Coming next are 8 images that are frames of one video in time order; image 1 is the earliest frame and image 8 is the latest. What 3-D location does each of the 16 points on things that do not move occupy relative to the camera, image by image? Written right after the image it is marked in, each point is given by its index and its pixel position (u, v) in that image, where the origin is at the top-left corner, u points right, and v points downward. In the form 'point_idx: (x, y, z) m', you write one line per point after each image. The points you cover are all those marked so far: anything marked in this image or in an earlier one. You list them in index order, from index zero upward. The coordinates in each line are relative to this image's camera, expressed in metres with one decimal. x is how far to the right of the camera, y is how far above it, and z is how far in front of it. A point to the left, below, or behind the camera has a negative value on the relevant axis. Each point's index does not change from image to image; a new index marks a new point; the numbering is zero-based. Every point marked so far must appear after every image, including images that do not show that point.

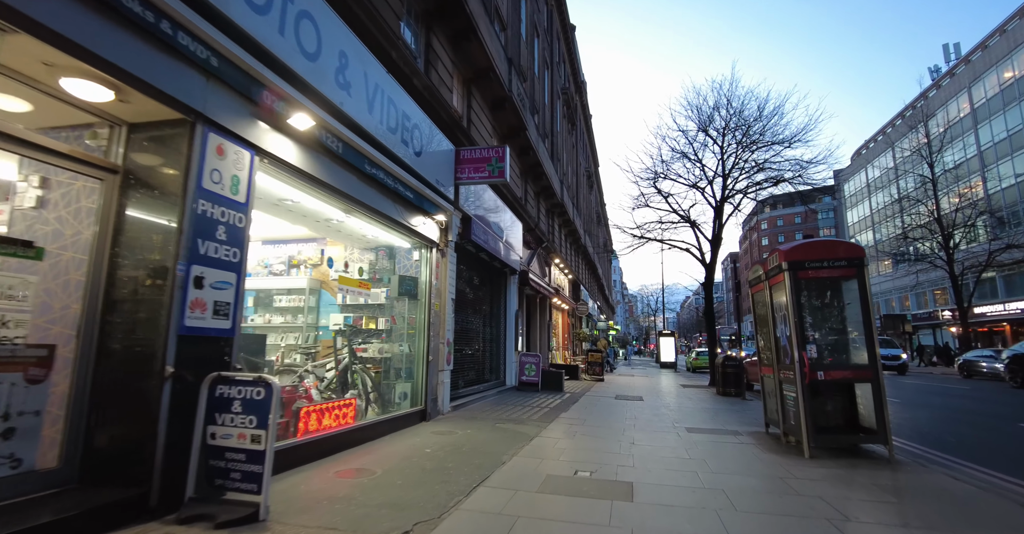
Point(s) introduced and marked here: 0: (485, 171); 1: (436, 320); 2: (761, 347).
0: (-0.5, +1.9, +9.1) m
1: (-1.5, -1.0, +8.7) m
2: (+4.3, -1.4, +8.0) m
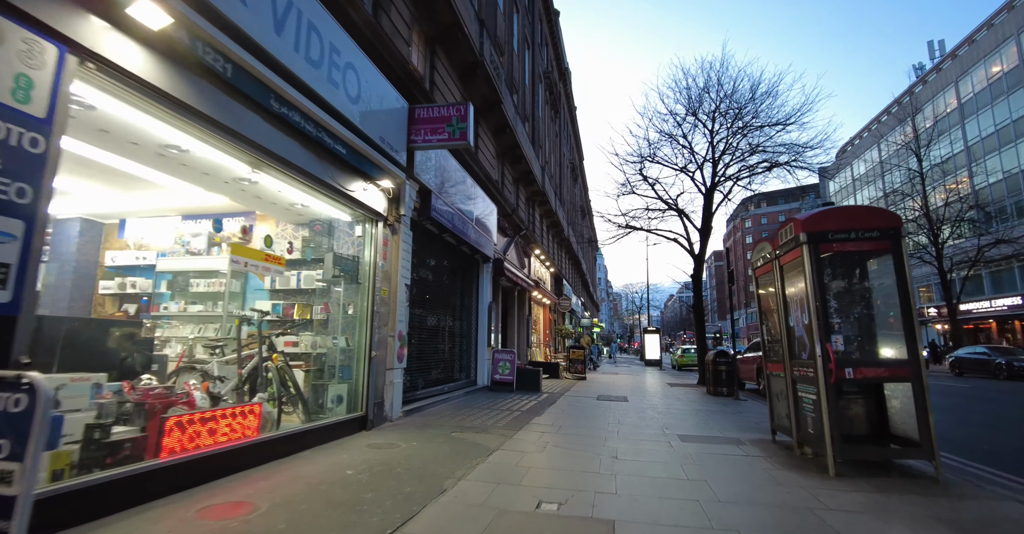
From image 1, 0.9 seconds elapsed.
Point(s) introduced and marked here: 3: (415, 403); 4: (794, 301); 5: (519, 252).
0: (-1.1, +2.2, +7.8) m
1: (-2.1, -0.7, +7.4) m
2: (+3.7, -1.1, +6.8) m
3: (-1.9, -2.6, +8.7) m
4: (+3.5, -0.4, +5.8) m
5: (+0.3, +0.5, +17.2) m
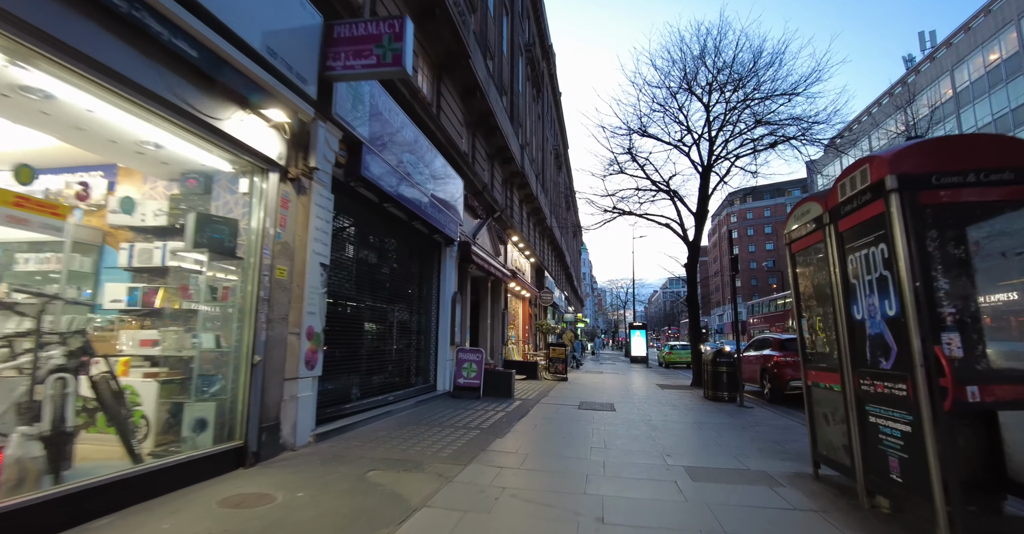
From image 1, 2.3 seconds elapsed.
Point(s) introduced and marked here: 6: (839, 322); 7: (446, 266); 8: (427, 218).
0: (-1.7, +2.6, +5.7) m
1: (-2.6, -0.3, +5.3) m
2: (+3.1, -0.8, +4.9) m
3: (-2.5, -2.2, +6.7) m
4: (+2.9, -0.1, +4.0) m
5: (-0.6, +1.0, +15.2) m
6: (+3.0, -0.5, +4.2) m
7: (-1.6, 0.0, +11.3) m
8: (-1.7, +1.0, +9.2) m
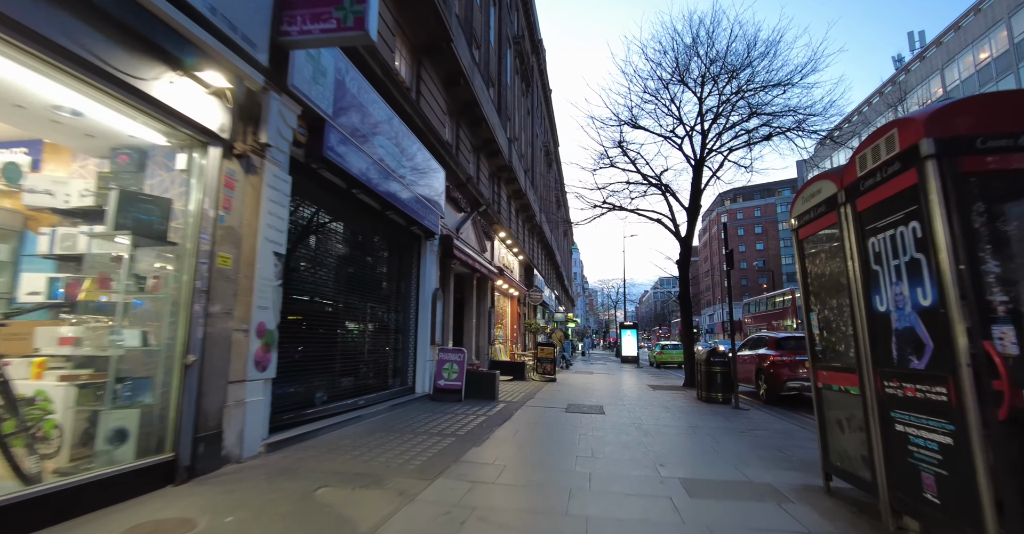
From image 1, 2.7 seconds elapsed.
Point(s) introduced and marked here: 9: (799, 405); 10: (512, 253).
0: (-2.0, +2.7, +5.1) m
1: (-2.9, -0.2, +4.7) m
2: (+2.9, -0.7, +4.4) m
3: (-2.8, -2.1, +6.0) m
4: (+2.7, 0.0, +3.4) m
5: (-1.0, +1.1, +14.6) m
6: (+2.7, -0.4, +3.7) m
7: (-2.0, +0.2, +10.6) m
8: (-2.0, +1.1, +8.6) m
9: (+6.9, -3.3, +11.2) m
10: (0.0, +0.6, +19.9) m
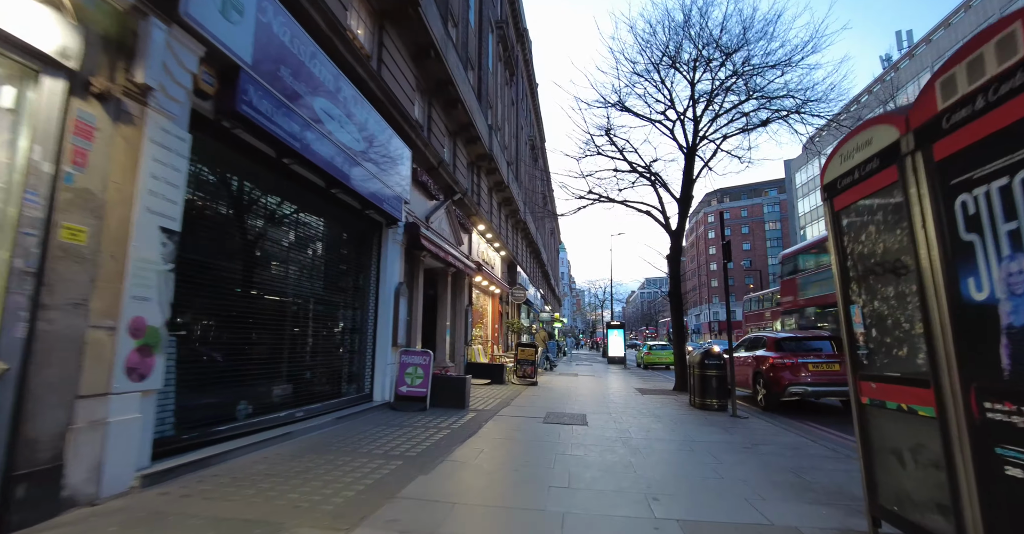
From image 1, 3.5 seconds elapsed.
0: (-2.3, +2.9, +3.9) m
1: (-3.3, 0.0, +3.5) m
2: (+2.5, -0.5, +3.3) m
3: (-3.2, -1.9, +4.8) m
4: (+2.4, +0.1, +2.4) m
5: (-1.6, +1.2, +13.4) m
6: (+2.4, -0.2, +2.6) m
7: (-2.5, +0.3, +9.4) m
8: (-2.5, +1.3, +7.4) m
9: (+6.3, -3.2, +10.2) m
10: (-0.8, +0.8, +18.8) m
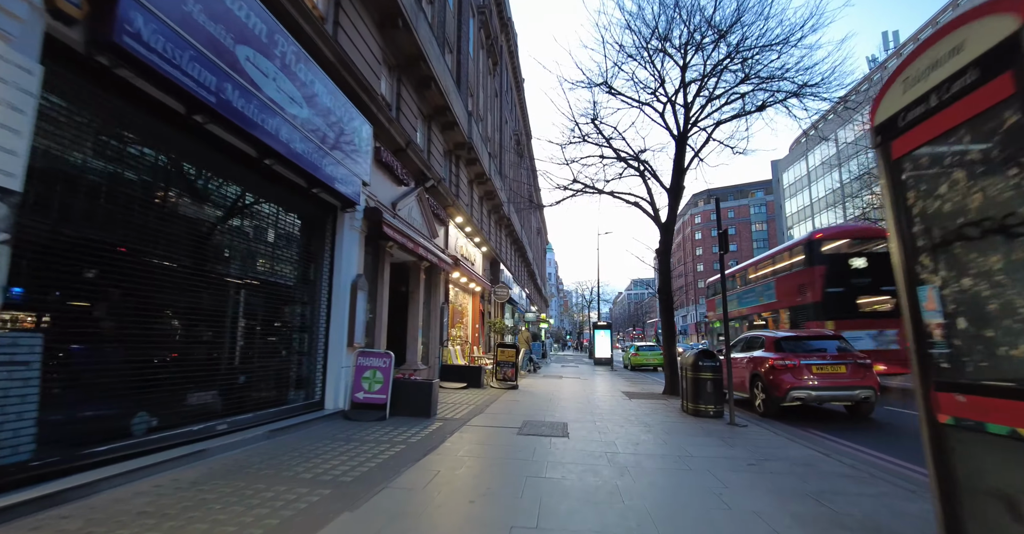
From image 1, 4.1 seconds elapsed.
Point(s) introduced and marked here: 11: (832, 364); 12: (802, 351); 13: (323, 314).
0: (-2.7, +3.1, +2.8) m
1: (-3.6, +0.2, +2.4) m
2: (+2.2, -0.3, +2.4) m
3: (-3.6, -1.7, +3.7) m
4: (+2.1, +0.3, +1.4) m
5: (-2.2, +1.4, +12.4) m
6: (+2.1, 0.0, +1.7) m
7: (-3.0, +0.5, +8.3) m
8: (-2.9, +1.5, +6.3) m
9: (+5.8, -3.0, +9.4) m
10: (-1.5, +0.9, +17.7) m
11: (+6.1, -1.9, +8.9) m
12: (+5.7, -1.7, +9.3) m
13: (-3.2, -0.8, +7.9) m
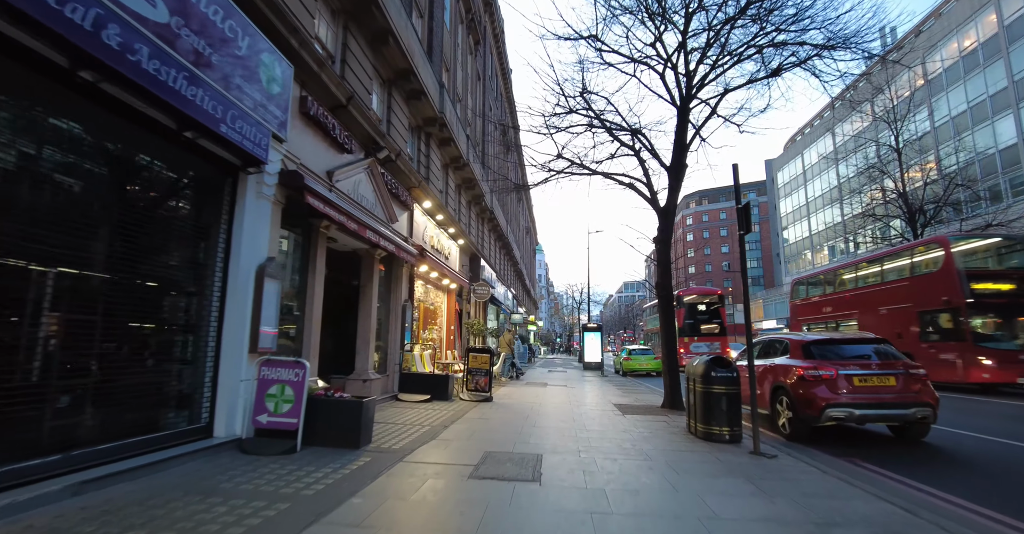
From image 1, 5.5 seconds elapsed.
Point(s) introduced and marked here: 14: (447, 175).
0: (-3.1, +3.4, +0.9) m
1: (-4.0, +0.5, +0.3) m
2: (+1.8, -0.1, +0.5) m
3: (-4.0, -1.4, +1.7) m
4: (+1.6, +0.6, -0.5) m
5: (-2.8, +1.6, +10.4) m
6: (+1.7, +0.2, -0.2) m
7: (-3.5, +0.8, +6.3) m
8: (-3.4, +1.7, +4.3) m
9: (+5.2, -2.8, +7.5) m
10: (-2.2, +1.1, +15.7) m
11: (+5.5, -1.6, +7.0) m
12: (+5.2, -1.5, +7.4) m
13: (-3.7, -0.5, +5.9) m
14: (-2.4, +3.4, +17.2) m
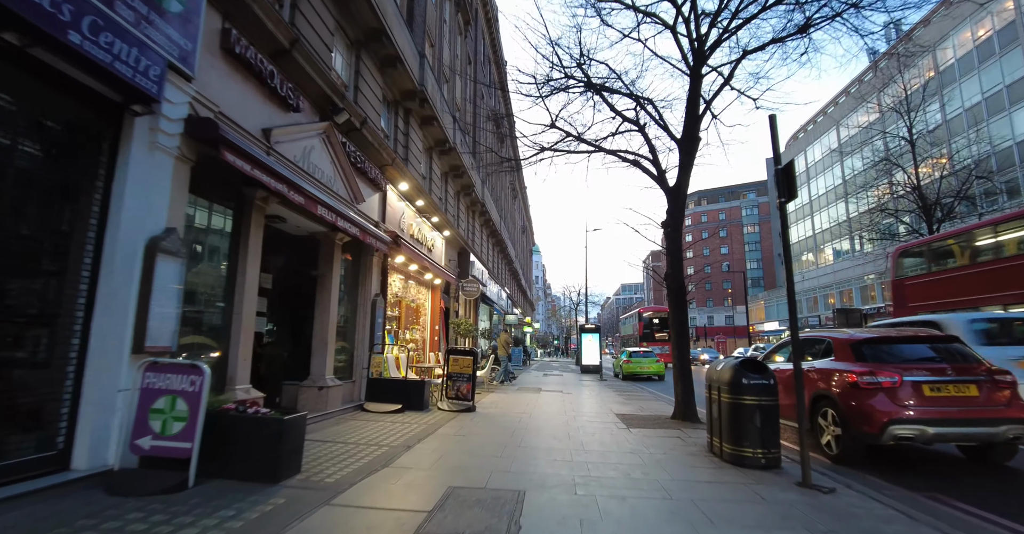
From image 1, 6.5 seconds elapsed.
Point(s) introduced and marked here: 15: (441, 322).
0: (-3.3, +3.7, -0.6) m
1: (-4.3, +0.8, -1.2) m
2: (+1.5, +0.2, -1.0) m
3: (-4.3, -1.1, +0.2) m
4: (+1.4, +0.9, -2.0) m
5: (-3.1, +1.9, +8.9) m
6: (+1.4, +0.5, -1.7) m
7: (-3.8, +1.0, +4.8) m
8: (-3.7, +2.0, +2.8) m
9: (+5.0, -2.5, +6.0) m
10: (-2.5, +1.3, +14.2) m
11: (+5.2, -1.4, +5.6) m
12: (+4.9, -1.2, +5.9) m
13: (-4.0, -0.3, +4.4) m
14: (-2.7, +3.6, +15.7) m
15: (-2.5, -2.0, +16.6) m
